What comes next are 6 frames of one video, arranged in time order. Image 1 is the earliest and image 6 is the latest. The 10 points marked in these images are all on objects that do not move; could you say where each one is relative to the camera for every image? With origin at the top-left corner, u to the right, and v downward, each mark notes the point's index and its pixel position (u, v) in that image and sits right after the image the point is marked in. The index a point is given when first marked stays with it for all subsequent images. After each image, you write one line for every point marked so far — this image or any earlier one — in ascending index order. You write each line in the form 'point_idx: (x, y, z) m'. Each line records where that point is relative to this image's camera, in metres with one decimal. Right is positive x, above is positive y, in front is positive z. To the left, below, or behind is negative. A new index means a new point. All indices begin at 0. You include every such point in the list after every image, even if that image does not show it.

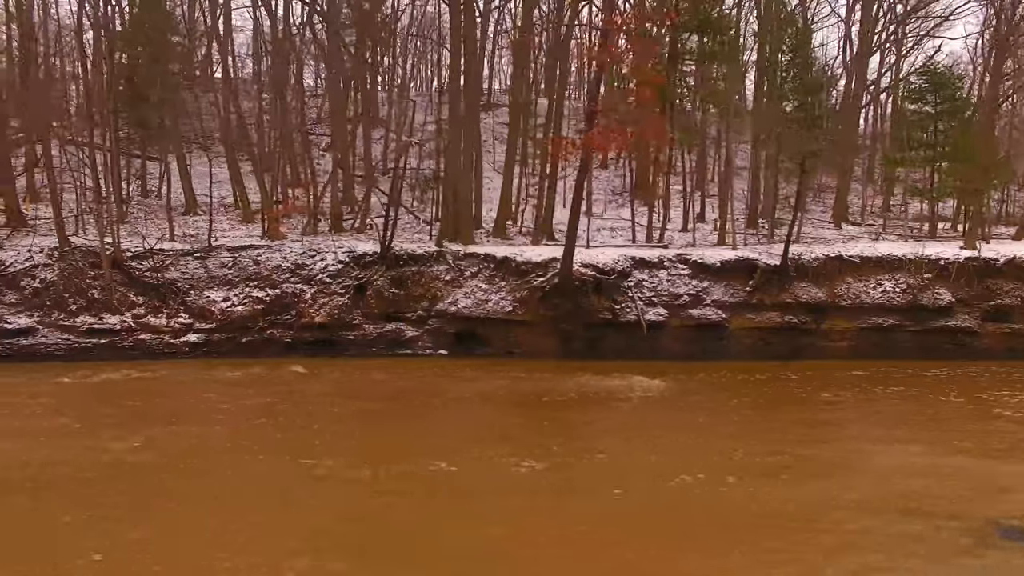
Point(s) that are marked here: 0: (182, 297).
0: (-4.1, -0.1, +13.8) m
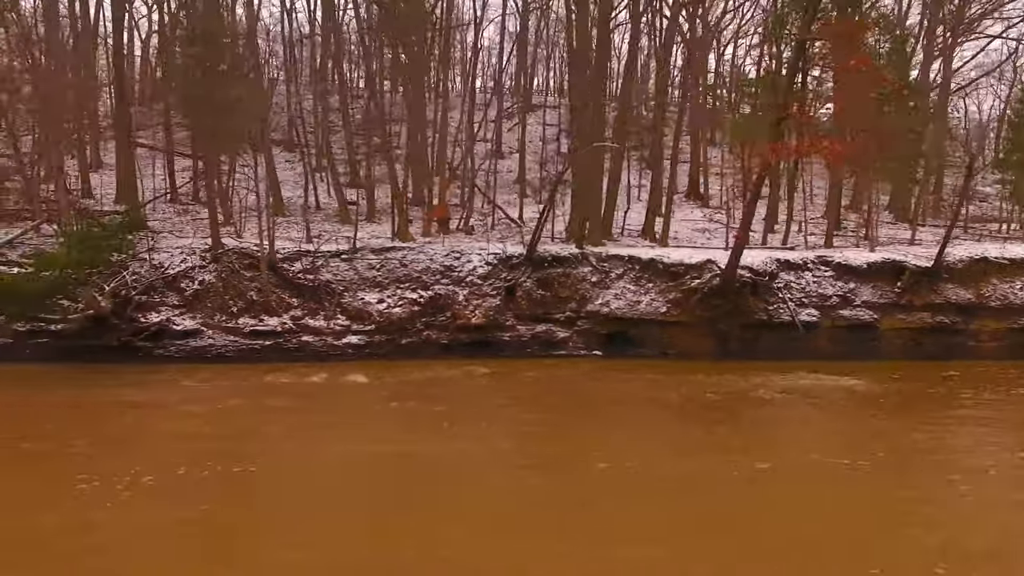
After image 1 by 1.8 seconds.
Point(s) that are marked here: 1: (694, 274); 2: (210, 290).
0: (-2.2, -0.1, +14.0) m
1: (+2.4, +0.2, +14.2) m
2: (-3.7, 0.0, +13.6) m
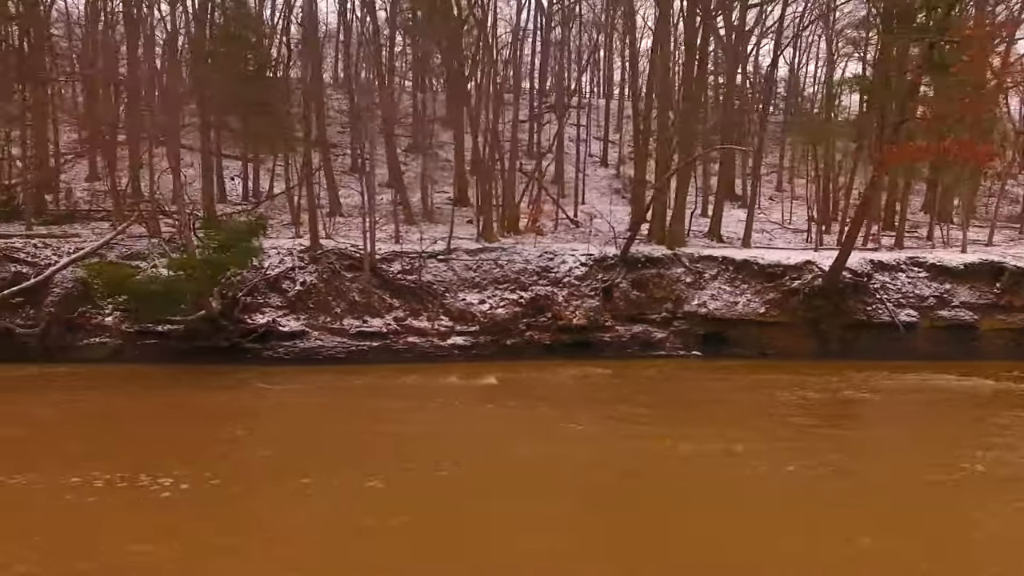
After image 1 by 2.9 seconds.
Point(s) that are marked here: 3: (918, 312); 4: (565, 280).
0: (-0.9, -0.1, +14.0) m
1: (+3.6, +0.2, +14.3) m
2: (-2.4, 0.0, +13.6) m
3: (+5.1, -0.3, +13.9) m
4: (+0.7, +0.1, +14.5) m
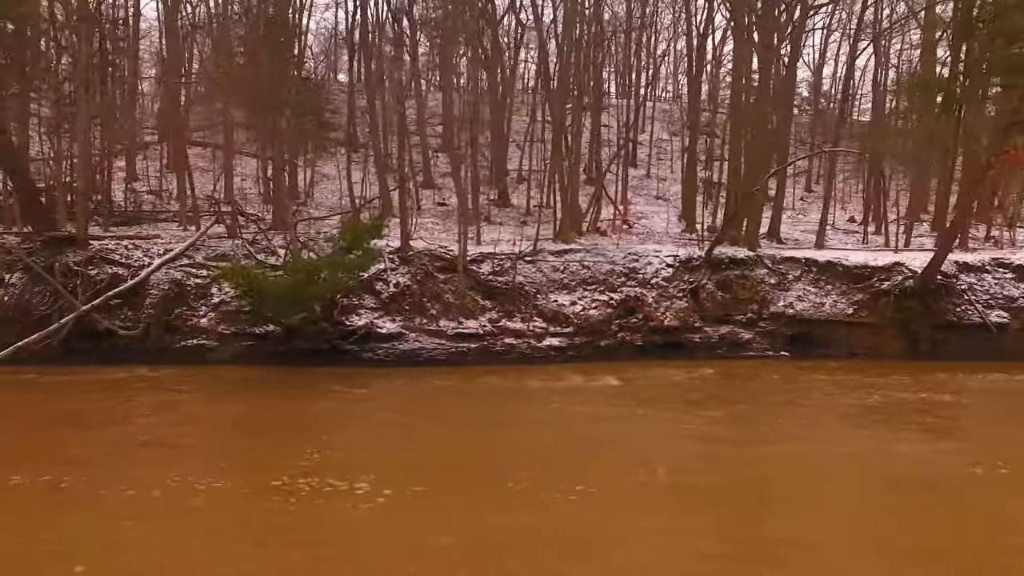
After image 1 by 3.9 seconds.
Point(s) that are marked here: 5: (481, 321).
0: (+0.2, -0.2, +14.0) m
1: (+4.8, +0.2, +14.4) m
2: (-1.3, -0.1, +13.6) m
3: (+6.2, -0.3, +14.0) m
4: (+1.8, +0.1, +14.6) m
5: (-0.4, -0.4, +13.6) m
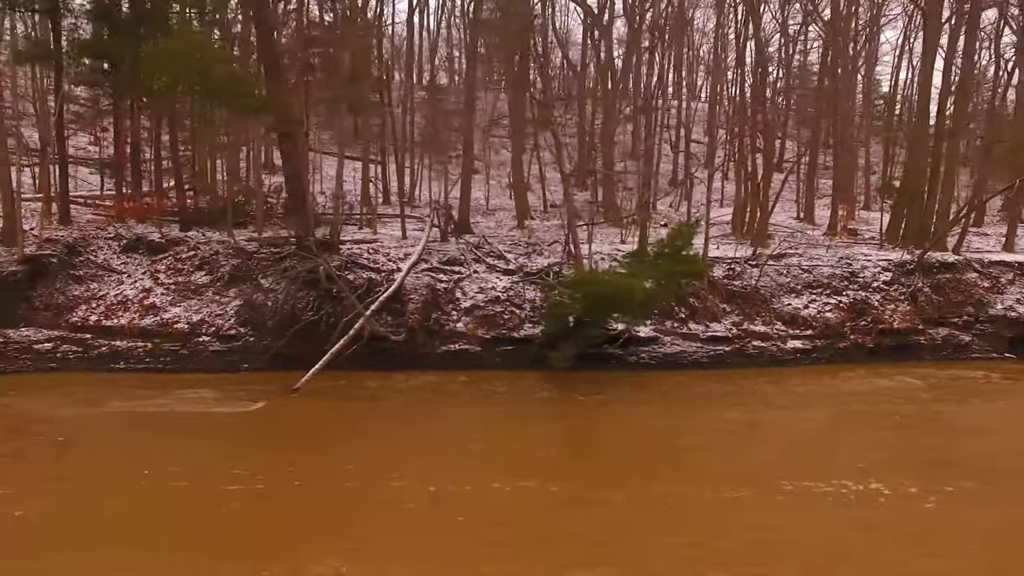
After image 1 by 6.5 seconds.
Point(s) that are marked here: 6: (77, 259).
0: (+3.2, -0.2, +14.3) m
1: (+7.8, +0.1, +14.8) m
2: (+1.7, -0.1, +13.8) m
3: (+9.2, -0.4, +14.3) m
4: (+4.8, 0.0, +14.8) m
5: (+2.6, -0.5, +13.8) m
6: (-5.5, +0.4, +14.0) m
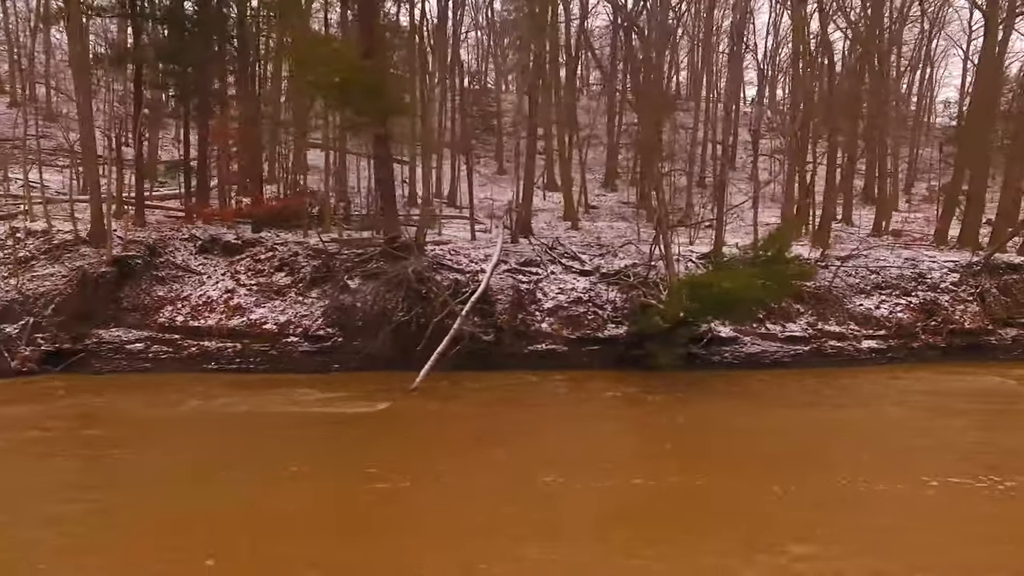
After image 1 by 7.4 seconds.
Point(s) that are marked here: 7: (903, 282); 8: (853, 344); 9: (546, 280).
0: (+4.2, -0.2, +14.4) m
1: (+8.8, +0.1, +15.0) m
2: (+2.7, -0.1, +14.0) m
3: (+10.2, -0.4, +14.5) m
4: (+5.8, 0.0, +15.0) m
5: (+3.6, -0.5, +14.0) m
6: (-4.5, +0.4, +14.1) m
7: (+5.3, +0.1, +14.9) m
8: (+4.3, -0.7, +13.9) m
9: (+0.4, +0.1, +14.1) m
